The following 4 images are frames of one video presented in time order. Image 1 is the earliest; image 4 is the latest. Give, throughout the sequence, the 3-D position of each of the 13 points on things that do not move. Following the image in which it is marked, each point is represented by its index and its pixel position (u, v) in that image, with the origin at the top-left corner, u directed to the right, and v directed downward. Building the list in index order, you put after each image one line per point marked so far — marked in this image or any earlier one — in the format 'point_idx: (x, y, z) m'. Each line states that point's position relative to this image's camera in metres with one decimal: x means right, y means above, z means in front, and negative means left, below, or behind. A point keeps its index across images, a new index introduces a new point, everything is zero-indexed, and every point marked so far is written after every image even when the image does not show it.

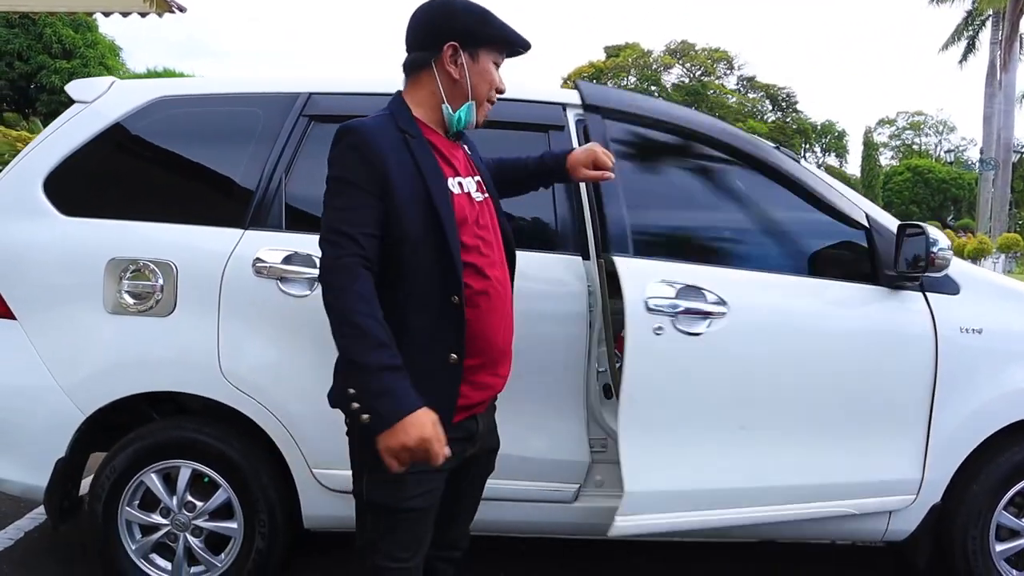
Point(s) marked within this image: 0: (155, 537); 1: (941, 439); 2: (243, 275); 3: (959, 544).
0: (-1.1, -0.8, +2.6) m
1: (+1.3, -0.5, +2.6) m
2: (-0.8, 0.0, +2.6) m
3: (+1.4, -0.8, +2.7) m
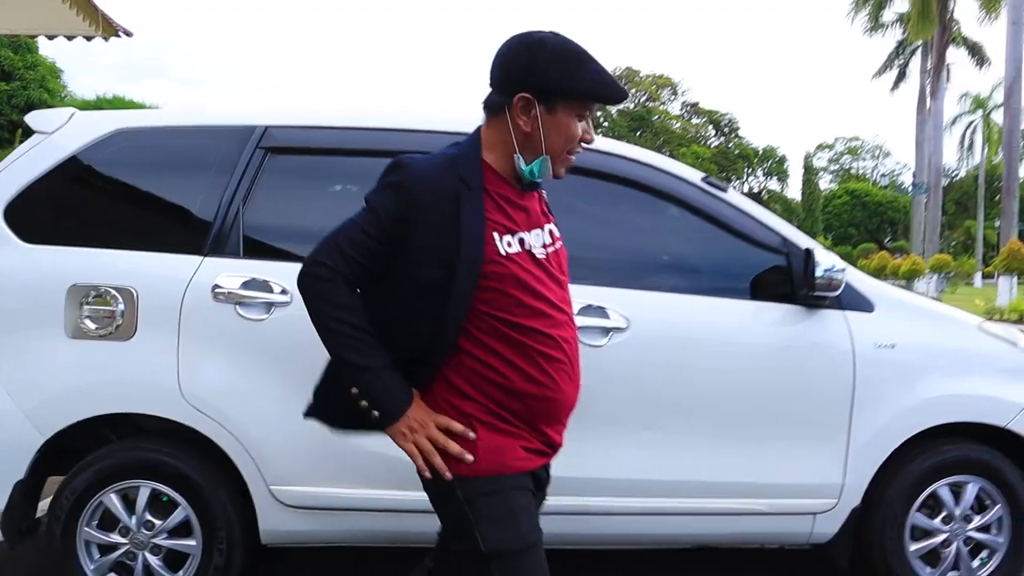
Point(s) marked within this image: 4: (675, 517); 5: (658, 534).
0: (-1.3, -0.8, +2.7) m
1: (+1.1, -0.5, +2.8) m
2: (-1.0, 0.0, +2.7) m
3: (+1.2, -0.9, +2.9) m
4: (+0.5, -0.7, +2.8) m
5: (+0.5, -0.8, +2.8) m
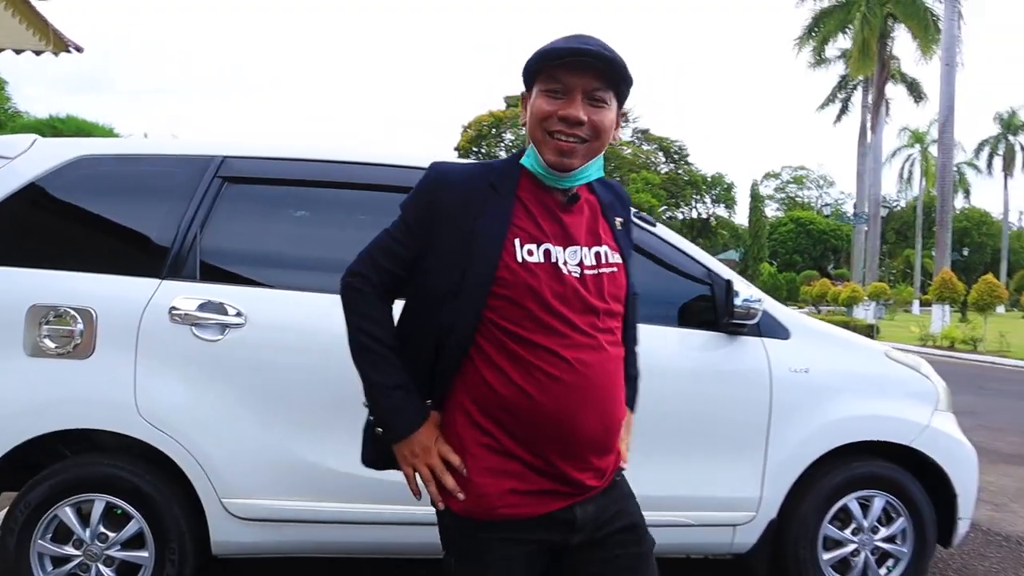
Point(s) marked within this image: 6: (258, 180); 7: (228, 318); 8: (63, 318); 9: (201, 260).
0: (-1.4, -0.9, +2.8) m
1: (+0.9, -0.6, +3.0) m
2: (-1.1, -0.1, +2.8) m
3: (+1.0, -1.0, +3.1) m
4: (+0.3, -0.8, +2.9) m
5: (+0.3, -0.9, +3.0) m
6: (-0.9, +0.4, +3.0) m
7: (-1.0, -0.1, +3.1) m
8: (-1.4, -0.1, +2.7) m
9: (-1.0, +0.1, +2.9) m
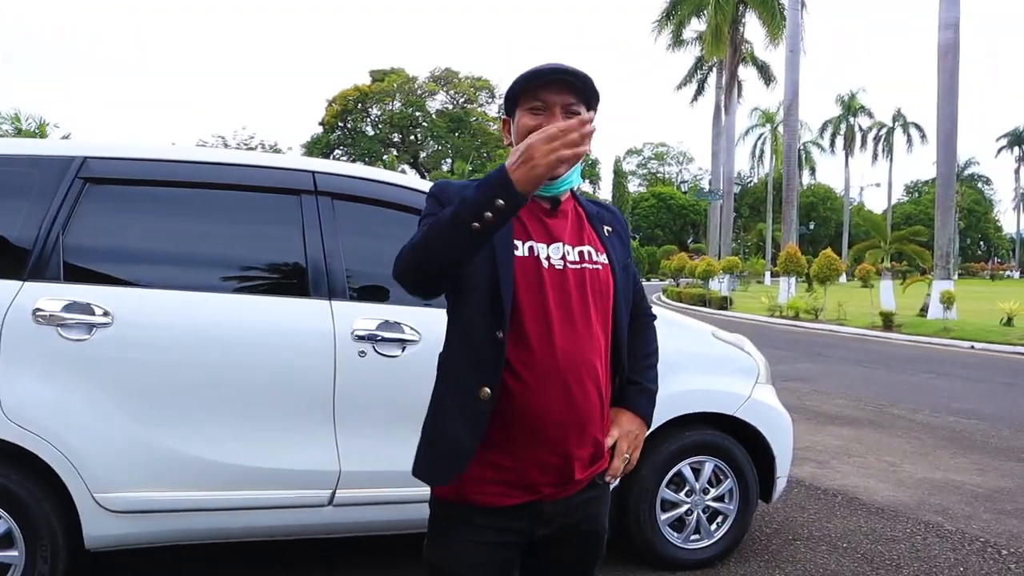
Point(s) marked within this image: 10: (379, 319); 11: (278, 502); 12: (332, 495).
0: (-1.3, -1.1, +2.8) m
1: (+1.0, -0.7, +3.4) m
2: (-1.1, -0.3, +2.9) m
3: (+1.0, -1.1, +3.5) m
4: (+0.4, -1.0, +3.3) m
5: (+0.3, -1.0, +3.3) m
6: (-0.8, +0.2, +3.1) m
7: (-1.0, -0.2, +3.2) m
8: (-1.4, -0.3, +2.8) m
9: (-1.0, 0.0, +3.0) m
10: (-0.7, -0.1, +5.0) m
11: (-1.3, -1.2, +4.8) m
12: (-1.0, -1.2, +4.9) m
